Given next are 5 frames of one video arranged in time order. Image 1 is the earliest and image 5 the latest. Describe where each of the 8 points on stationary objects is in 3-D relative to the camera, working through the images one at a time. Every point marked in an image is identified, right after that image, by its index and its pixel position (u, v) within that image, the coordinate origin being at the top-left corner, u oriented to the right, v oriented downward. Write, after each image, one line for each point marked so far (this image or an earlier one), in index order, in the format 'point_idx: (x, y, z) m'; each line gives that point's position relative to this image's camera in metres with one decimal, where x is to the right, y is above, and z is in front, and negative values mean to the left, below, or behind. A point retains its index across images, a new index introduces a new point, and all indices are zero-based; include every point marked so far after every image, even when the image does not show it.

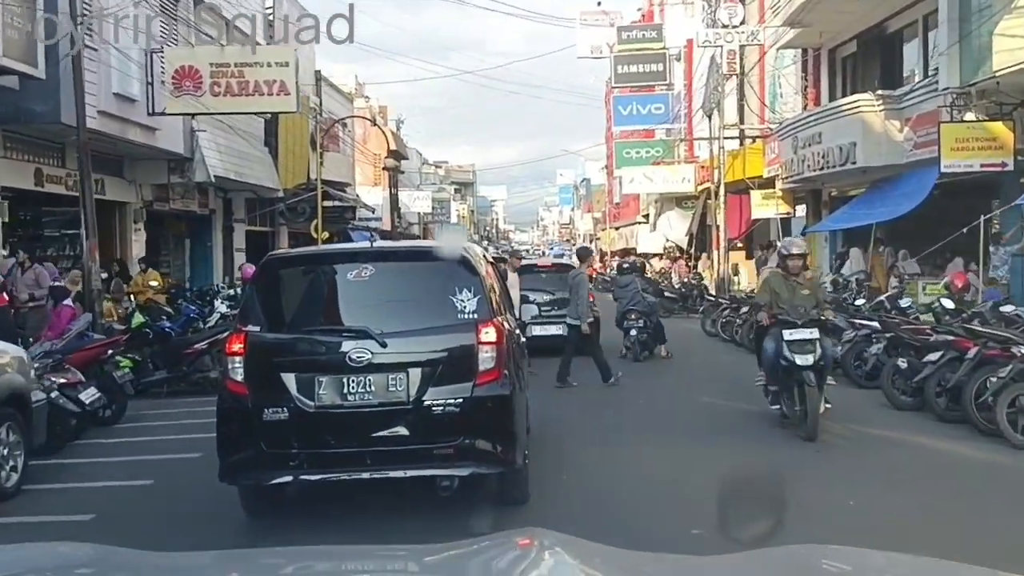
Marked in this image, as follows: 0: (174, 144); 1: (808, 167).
0: (-5.5, +2.4, +17.5) m
1: (+5.2, +2.1, +18.5) m
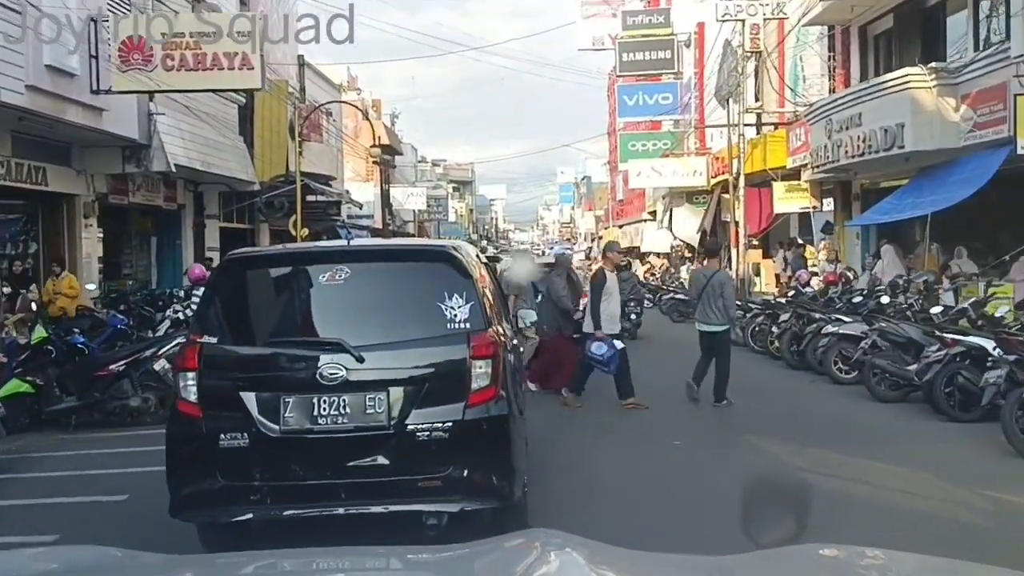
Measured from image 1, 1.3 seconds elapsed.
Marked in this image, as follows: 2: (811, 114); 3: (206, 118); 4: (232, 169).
0: (-5.5, +2.3, +15.4) m
1: (+5.2, +2.1, +16.5) m
2: (+5.1, +3.0, +18.3) m
3: (-5.3, +2.9, +18.4) m
4: (-5.0, +2.1, +19.1) m
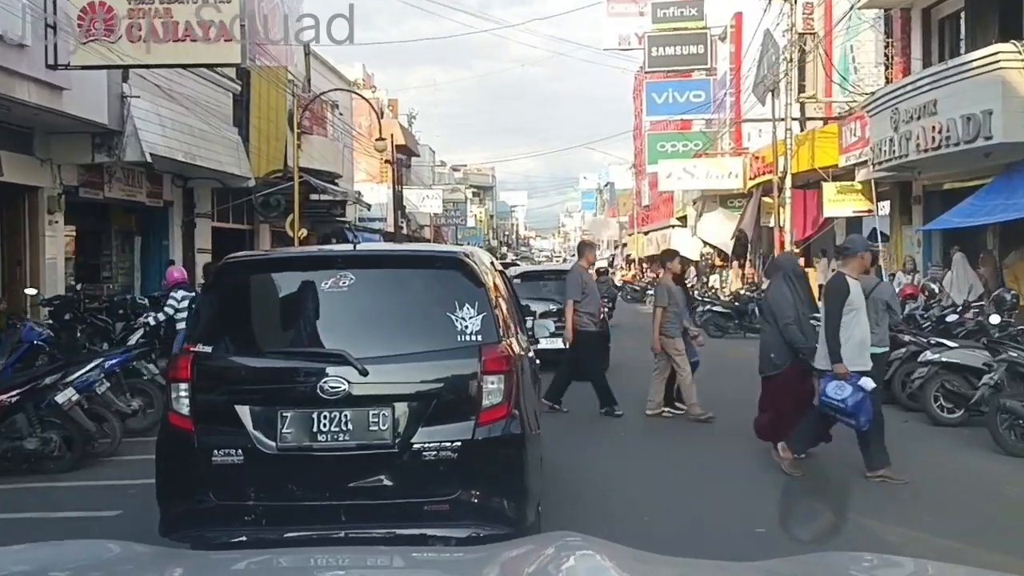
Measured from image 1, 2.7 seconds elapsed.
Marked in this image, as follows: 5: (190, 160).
0: (-5.3, +2.2, +13.6) m
1: (+5.4, +1.9, +14.4) m
2: (+5.4, +2.8, +16.2) m
3: (-5.0, +2.8, +16.5) m
4: (-4.7, +2.1, +17.3) m
5: (-4.8, +1.9, +16.0) m
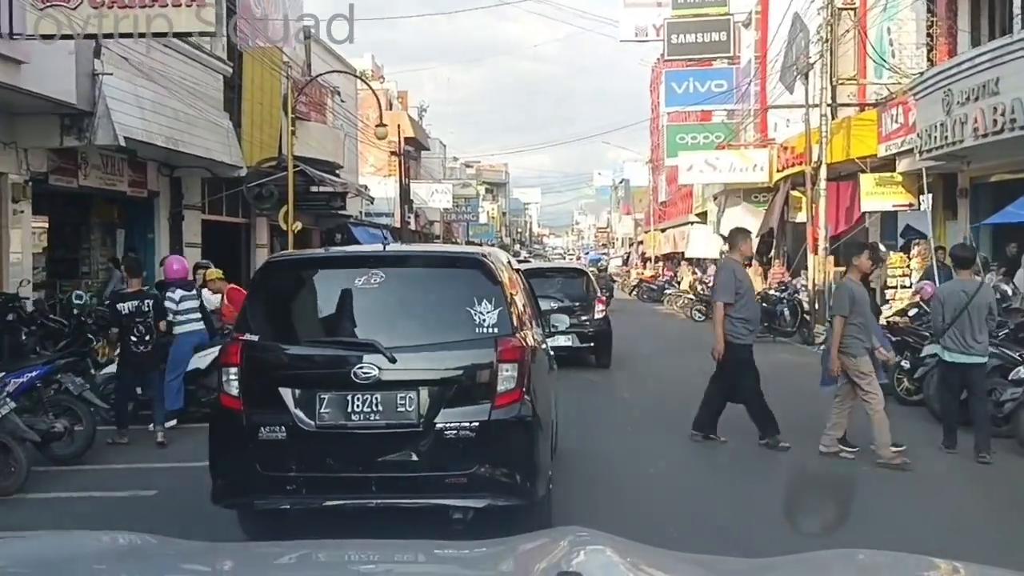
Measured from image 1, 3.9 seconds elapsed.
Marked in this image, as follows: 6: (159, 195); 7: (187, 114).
0: (-5.2, +2.3, +12.3) m
1: (+5.5, +1.9, +13.0) m
2: (+5.6, +2.8, +14.8) m
3: (-4.9, +2.9, +15.2) m
4: (-4.5, +2.1, +16.0) m
5: (-4.7, +1.9, +14.7) m
6: (-5.8, +1.5, +17.5) m
7: (-4.7, +2.5, +15.5) m
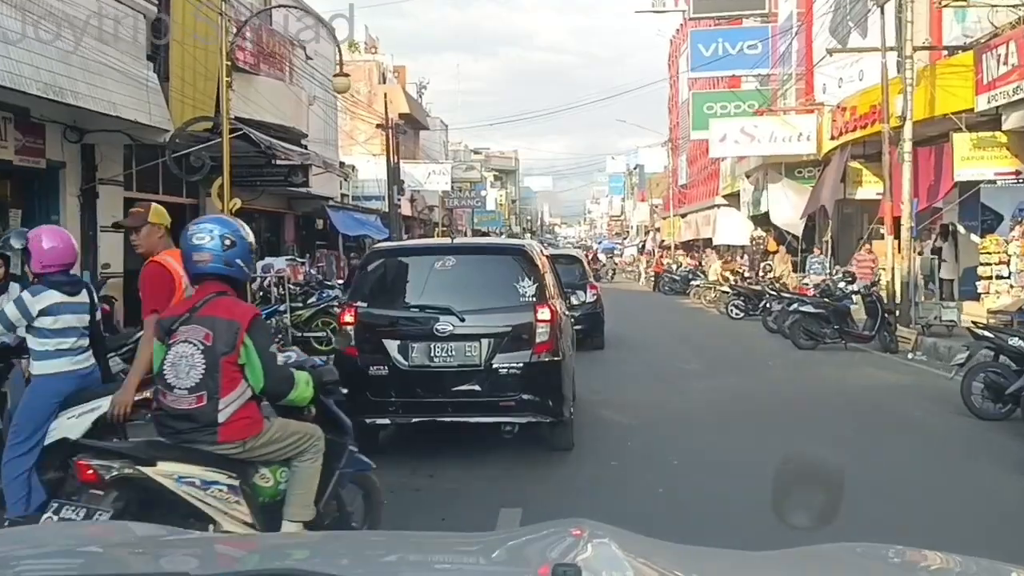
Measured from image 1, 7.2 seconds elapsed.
0: (-5.3, +2.3, +8.7) m
1: (+5.4, +2.0, +9.3) m
2: (+5.5, +2.9, +11.1) m
3: (-4.9, +2.9, +11.7) m
4: (-4.6, +2.2, +12.4) m
5: (-4.7, +2.0, +11.1) m
6: (-5.8, +1.6, +13.9) m
7: (-4.8, +2.6, +11.9) m
